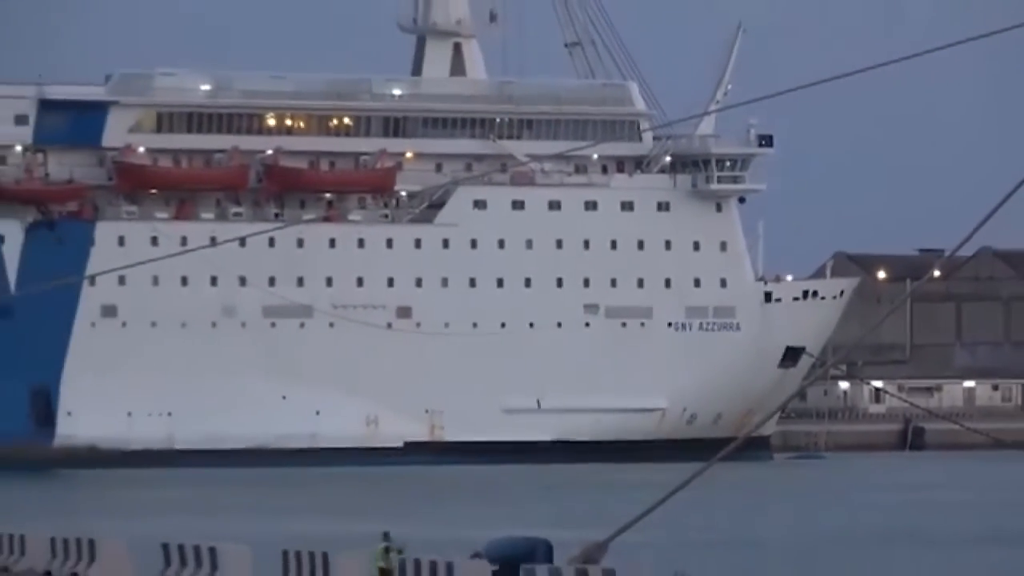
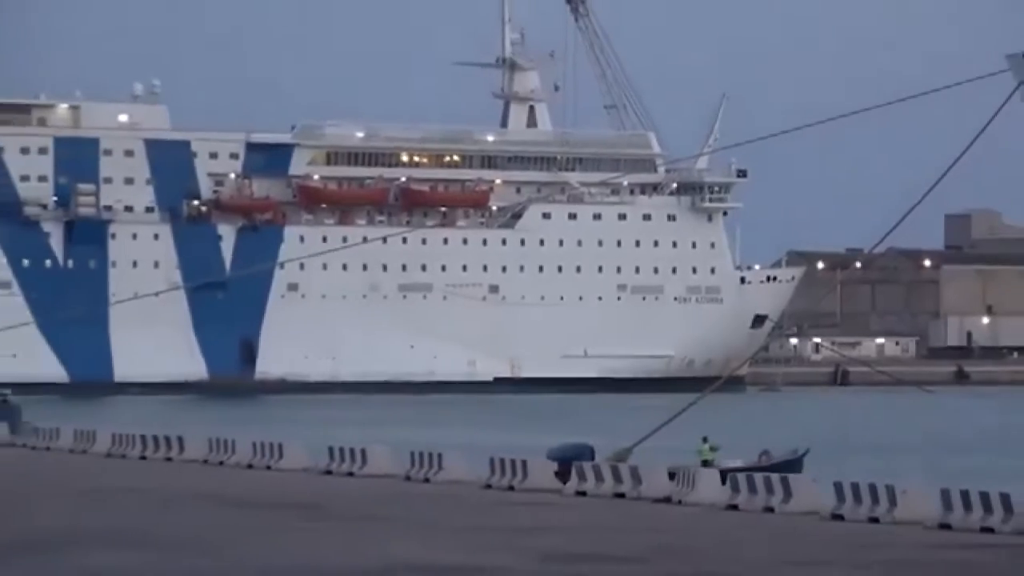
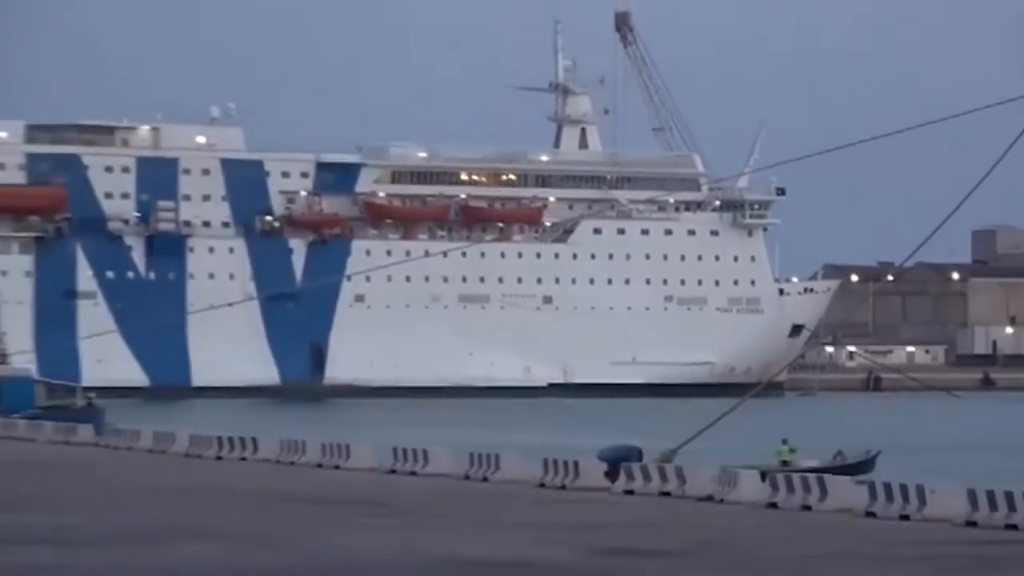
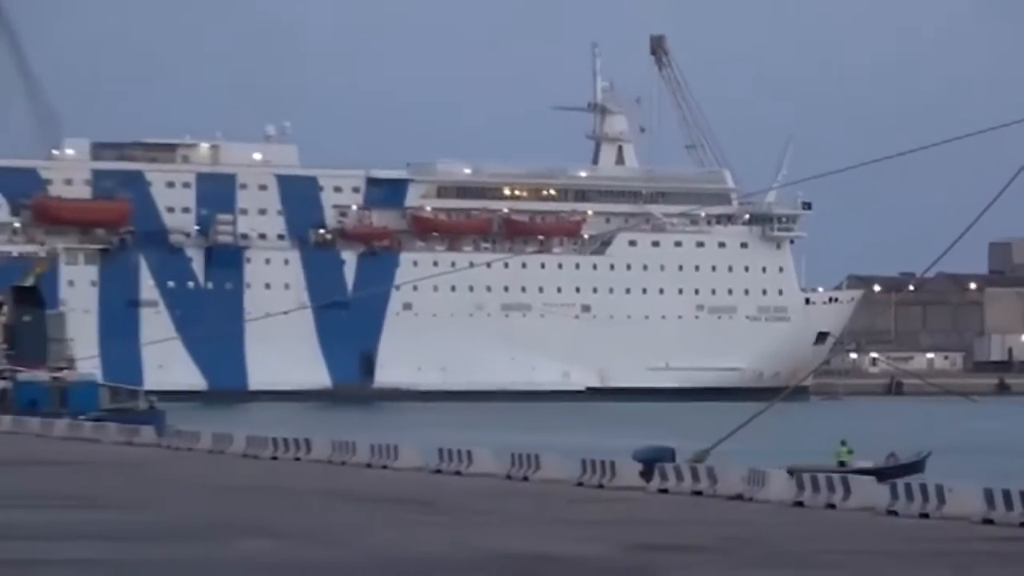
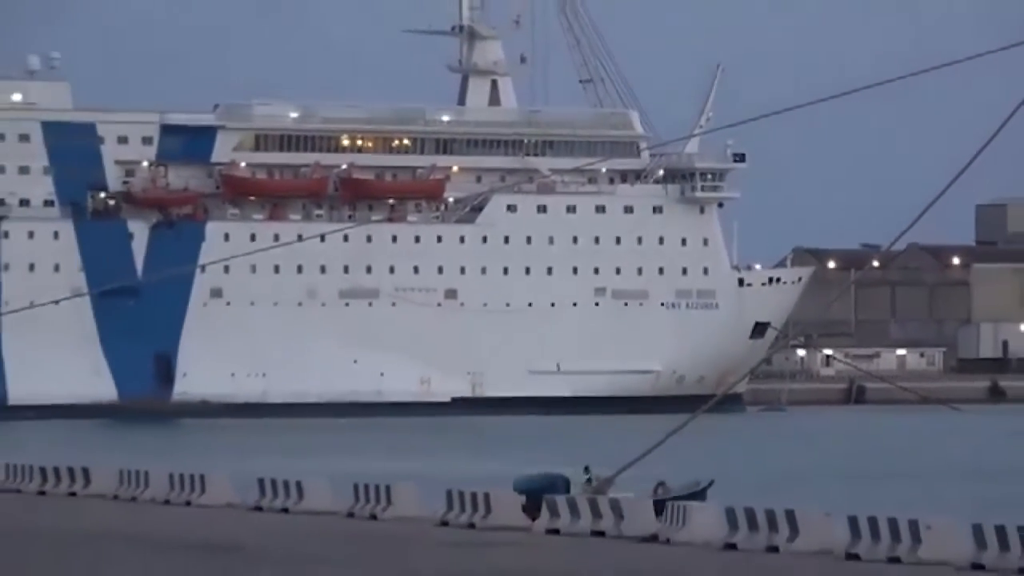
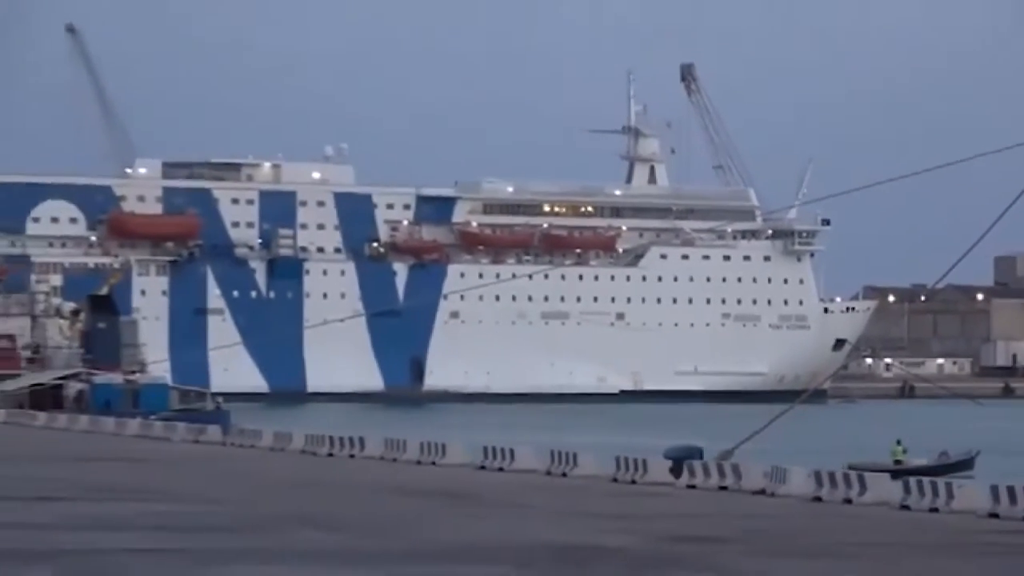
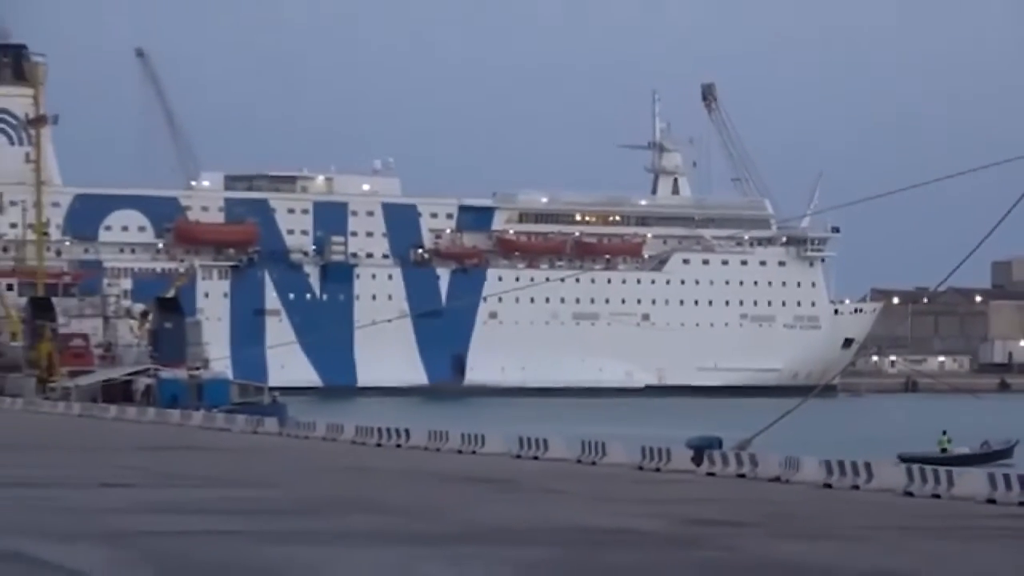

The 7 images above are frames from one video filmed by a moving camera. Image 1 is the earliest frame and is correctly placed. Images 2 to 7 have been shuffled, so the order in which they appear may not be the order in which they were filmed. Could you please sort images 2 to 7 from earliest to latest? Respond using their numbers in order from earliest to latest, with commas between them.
5, 2, 3, 4, 6, 7
